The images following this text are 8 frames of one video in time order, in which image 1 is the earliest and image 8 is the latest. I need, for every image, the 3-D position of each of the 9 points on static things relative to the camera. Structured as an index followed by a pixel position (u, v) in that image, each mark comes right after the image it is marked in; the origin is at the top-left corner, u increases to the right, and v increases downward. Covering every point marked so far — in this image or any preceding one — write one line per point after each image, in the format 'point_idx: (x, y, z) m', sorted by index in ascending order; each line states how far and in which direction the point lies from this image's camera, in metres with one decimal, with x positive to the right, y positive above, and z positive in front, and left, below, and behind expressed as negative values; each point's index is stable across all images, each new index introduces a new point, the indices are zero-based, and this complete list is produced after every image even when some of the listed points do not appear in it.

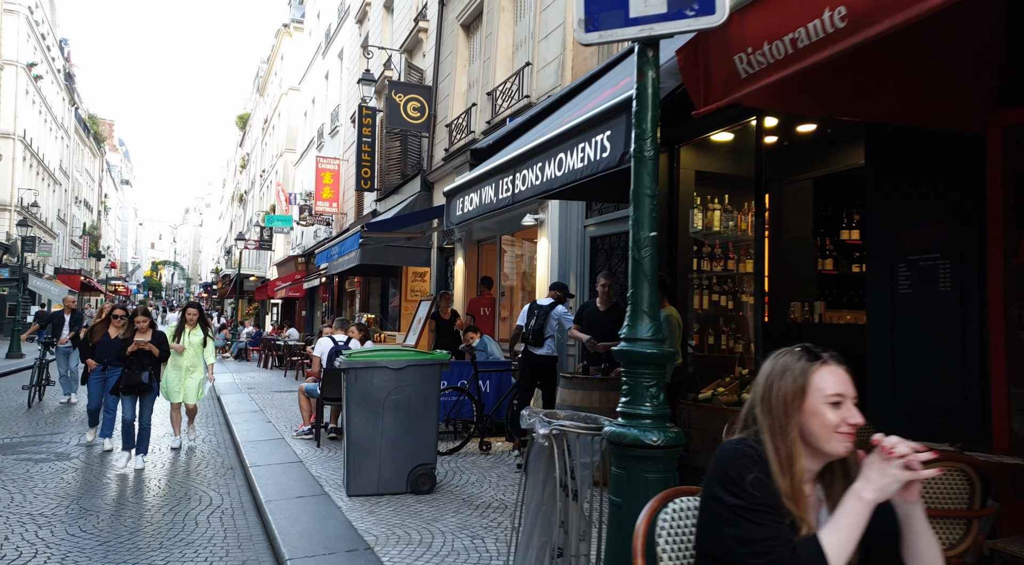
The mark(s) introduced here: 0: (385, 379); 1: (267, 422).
0: (-1.0, -0.8, +5.5) m
1: (-3.2, -1.9, +9.4) m
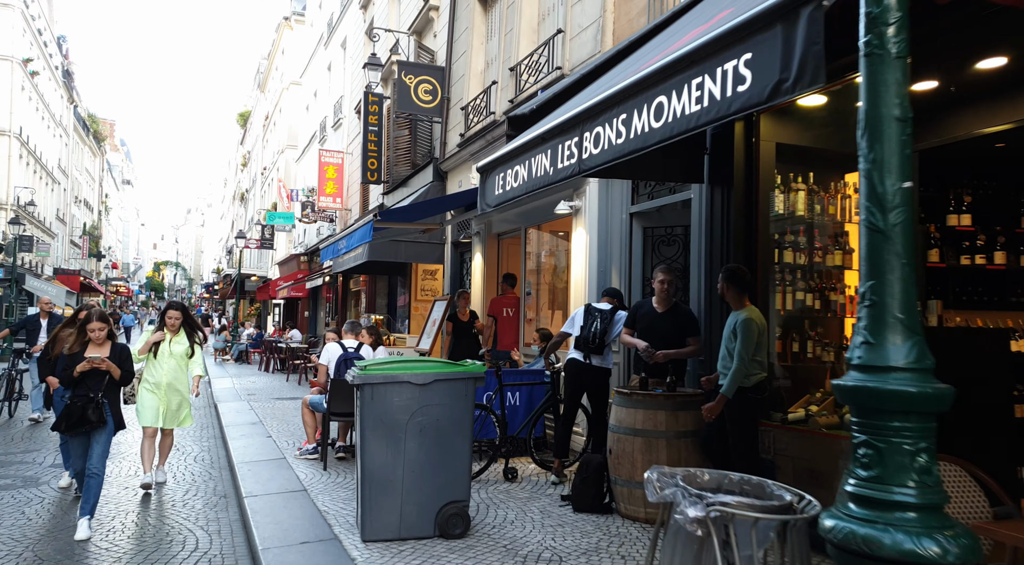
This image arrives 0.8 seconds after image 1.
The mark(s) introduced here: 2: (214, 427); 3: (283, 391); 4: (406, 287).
0: (-0.7, -0.7, +4.5) m
1: (-2.9, -1.9, +8.4) m
2: (-4.2, -2.0, +10.0) m
3: (-4.9, -2.4, +15.1) m
4: (-2.2, -0.1, +14.9) m
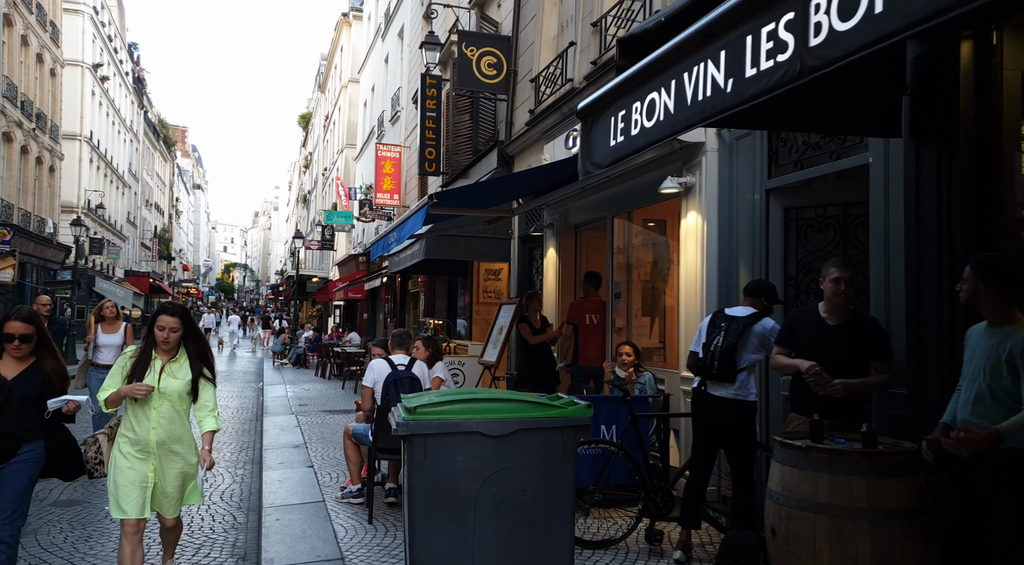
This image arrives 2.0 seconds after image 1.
0: (-0.2, -0.7, +3.0) m
1: (-2.0, -1.9, +7.1) m
2: (-3.2, -2.1, +8.7) m
3: (-3.5, -2.4, +14.0) m
4: (-0.9, -0.1, +13.6) m
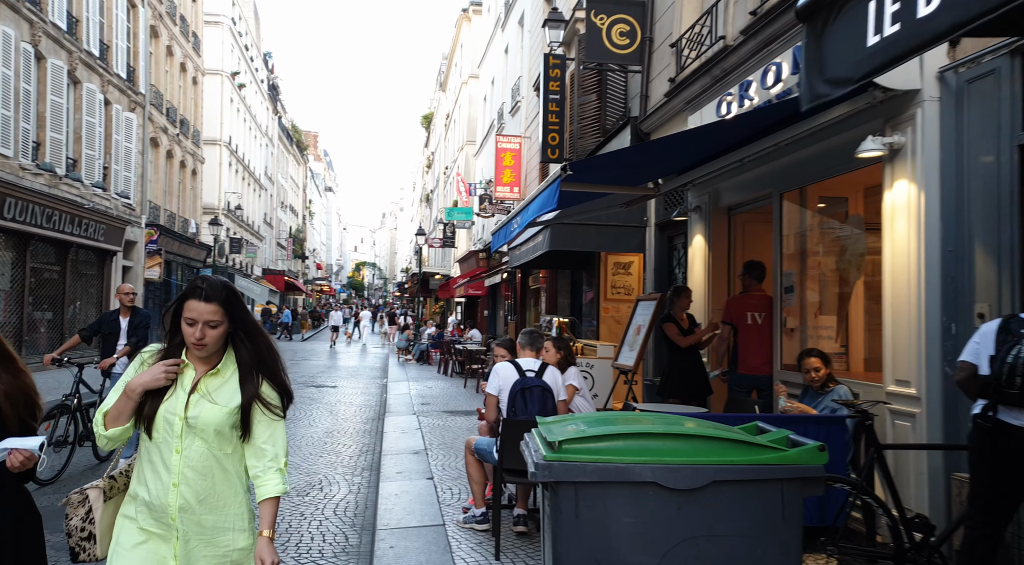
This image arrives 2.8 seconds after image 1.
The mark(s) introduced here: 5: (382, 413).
0: (+0.4, -0.7, +2.1) m
1: (-0.8, -1.8, +6.4) m
2: (-1.6, -2.0, +8.2) m
3: (-1.0, -2.3, +13.5) m
4: (+1.5, 0.0, +12.6) m
5: (-2.3, -2.3, +12.3) m
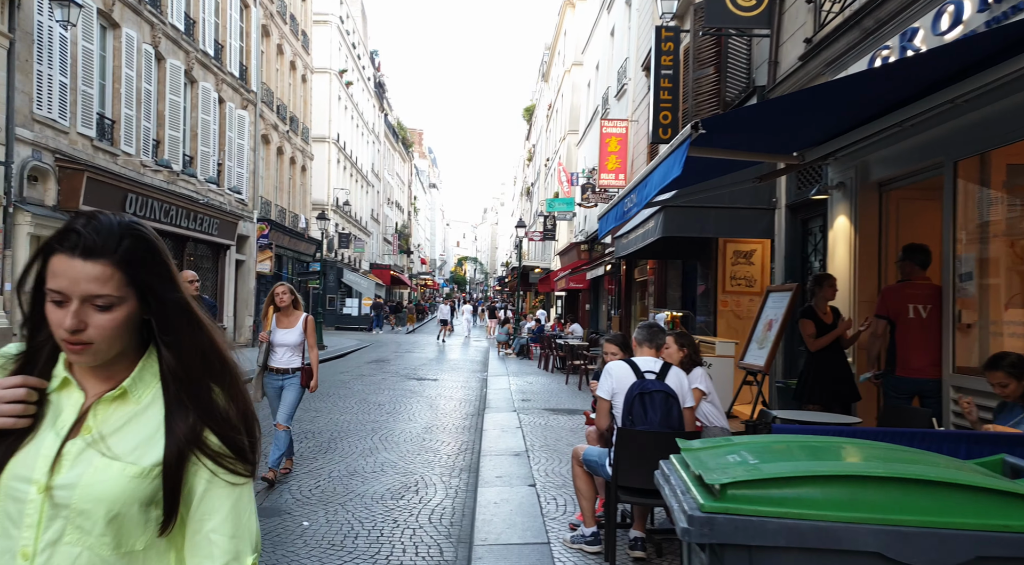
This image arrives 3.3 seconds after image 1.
0: (+0.7, -0.6, +1.4) m
1: (+0.2, -1.7, +5.9) m
2: (-0.4, -1.9, +7.8) m
3: (+0.9, -2.1, +12.8) m
4: (+3.2, +0.1, +11.6) m
5: (-0.5, -2.1, +11.8) m
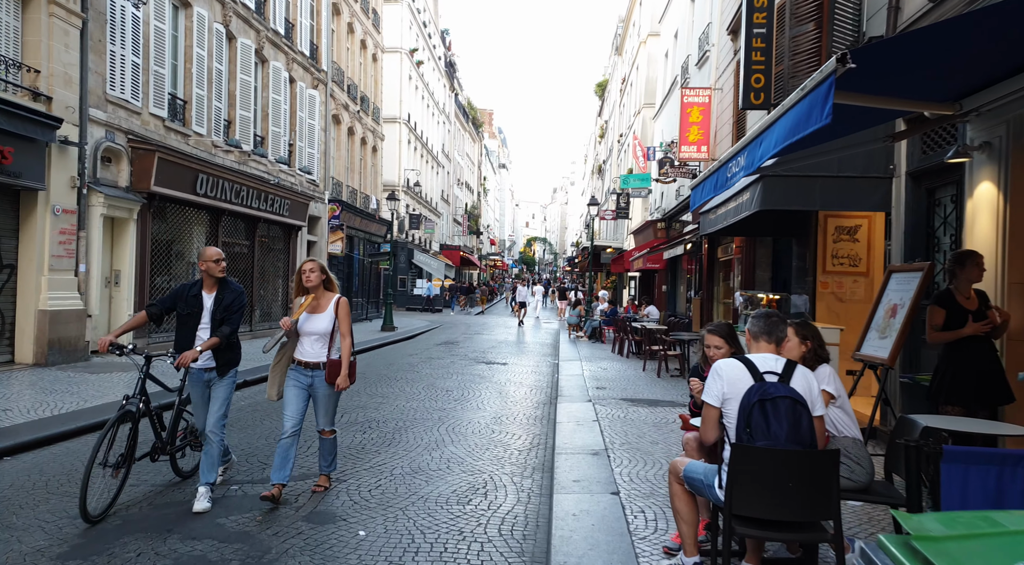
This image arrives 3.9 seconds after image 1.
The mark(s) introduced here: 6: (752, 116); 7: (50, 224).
0: (+0.9, -0.6, +0.6) m
1: (+0.7, -1.6, +5.2) m
2: (+0.3, -1.7, +7.1) m
3: (+2.2, -1.8, +12.1) m
4: (+4.4, +0.4, +10.5) m
5: (+0.7, -1.8, +11.2) m
6: (+4.7, +3.3, +14.0) m
7: (-6.7, +0.9, +10.3) m
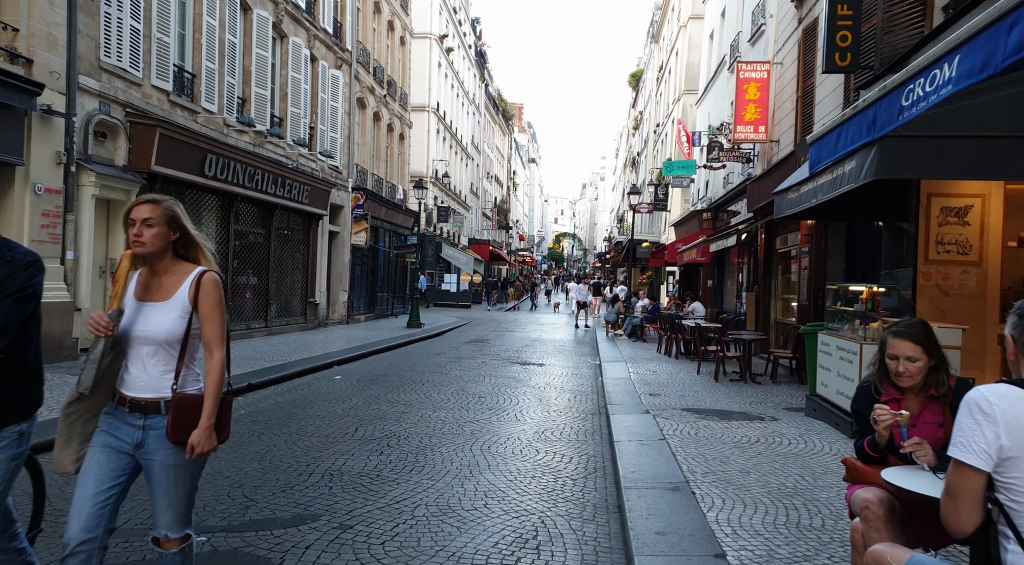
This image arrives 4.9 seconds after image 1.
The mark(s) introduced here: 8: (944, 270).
0: (+1.0, -0.5, -0.8) m
1: (+1.1, -1.5, +3.7) m
2: (+0.8, -1.6, +5.7) m
3: (+2.8, -1.7, +10.5) m
4: (+4.9, +0.6, +8.9) m
5: (+1.3, -1.7, +9.7) m
6: (+5.4, +3.4, +12.4) m
7: (-6.2, +1.0, +9.1) m
8: (+5.1, +0.1, +8.3) m
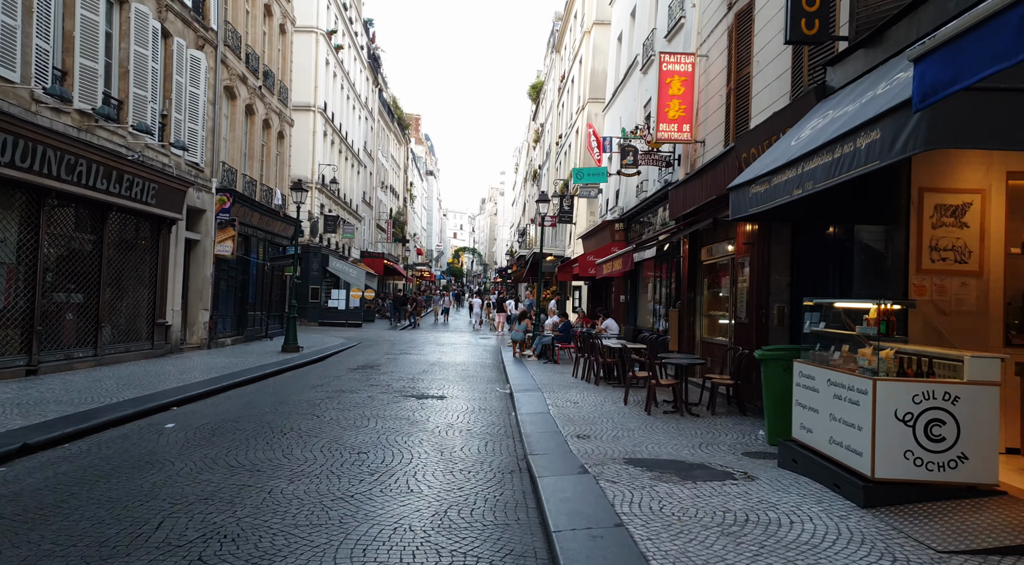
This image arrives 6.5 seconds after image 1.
0: (+1.4, -0.4, -2.9) m
1: (+0.8, -1.5, +1.6) m
2: (+0.2, -1.7, +3.5) m
3: (+1.5, -1.9, +8.6) m
4: (+3.9, +0.4, +7.3) m
5: (+0.1, -1.9, +7.6) m
6: (+3.8, +3.2, +10.9) m
7: (-7.2, +0.8, +5.9) m
8: (+4.1, 0.0, +6.7) m
